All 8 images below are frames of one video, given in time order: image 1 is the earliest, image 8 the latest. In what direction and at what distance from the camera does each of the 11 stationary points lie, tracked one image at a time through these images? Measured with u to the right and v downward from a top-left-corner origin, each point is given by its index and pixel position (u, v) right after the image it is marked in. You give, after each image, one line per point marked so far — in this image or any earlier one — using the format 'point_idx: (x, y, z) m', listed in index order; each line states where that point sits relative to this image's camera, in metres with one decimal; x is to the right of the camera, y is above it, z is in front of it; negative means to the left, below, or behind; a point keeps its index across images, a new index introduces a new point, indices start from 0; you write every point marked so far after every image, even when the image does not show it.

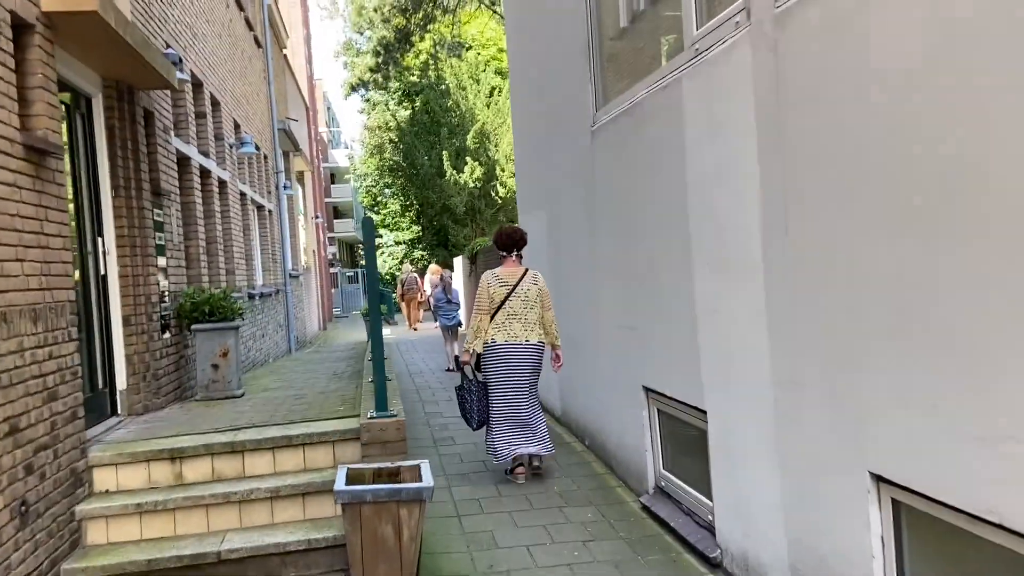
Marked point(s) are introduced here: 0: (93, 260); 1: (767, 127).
0: (-2.8, +0.2, +5.3) m
1: (+1.1, +0.7, +3.4) m
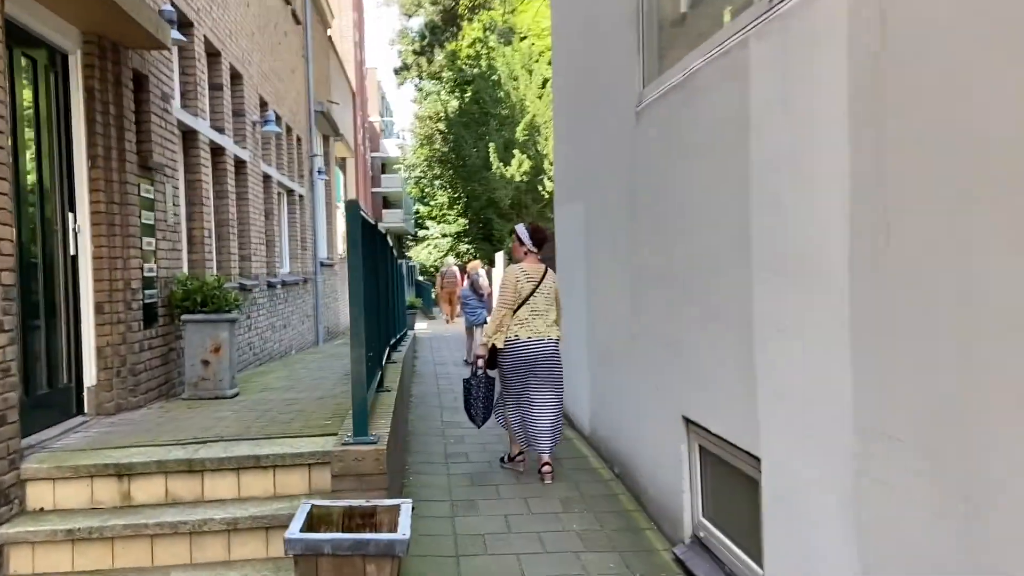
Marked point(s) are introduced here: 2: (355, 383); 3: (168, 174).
0: (-2.7, +0.3, +4.7) m
1: (+1.1, +0.6, +2.5) m
2: (-0.7, -0.4, +3.5) m
3: (-2.6, +0.9, +6.0) m
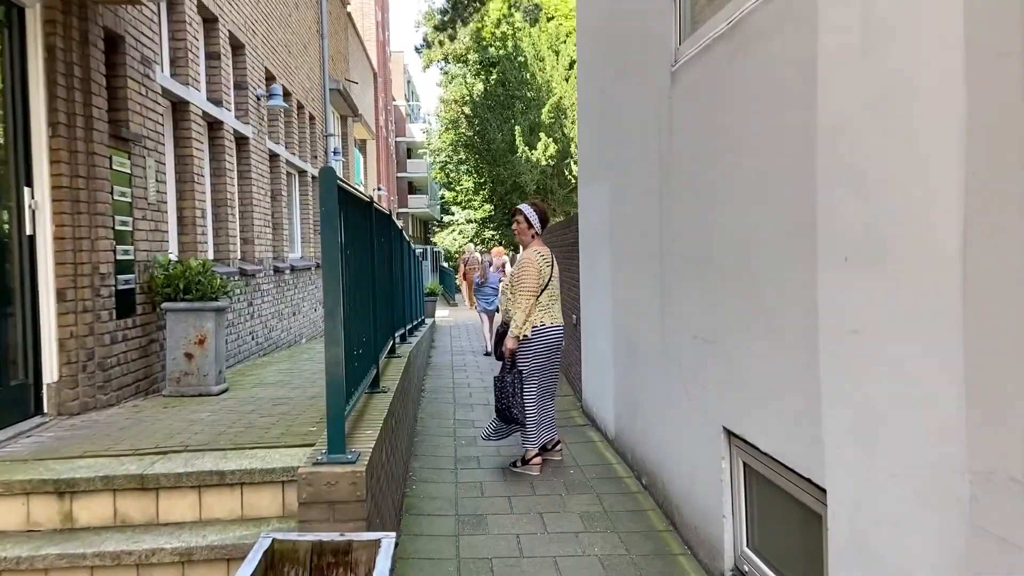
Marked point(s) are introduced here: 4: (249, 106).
0: (-2.6, +0.4, +4.2) m
1: (+1.1, +0.6, +1.9) m
2: (-0.7, -0.4, +2.9) m
3: (-2.5, +1.0, +5.4) m
4: (-2.7, +1.9, +8.3) m
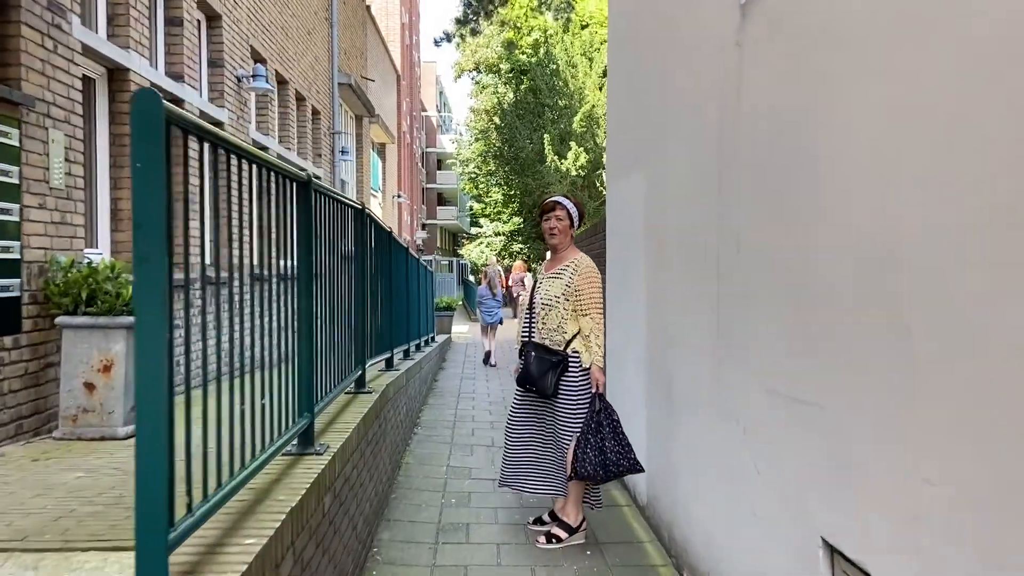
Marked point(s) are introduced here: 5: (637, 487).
0: (-2.6, +0.4, +3.0) m
1: (+1.0, +0.6, +0.5) m
2: (-0.7, -0.4, +1.7) m
3: (-2.4, +0.9, +4.2) m
4: (-2.6, +1.8, +7.1) m
5: (+0.7, -1.2, +4.7) m
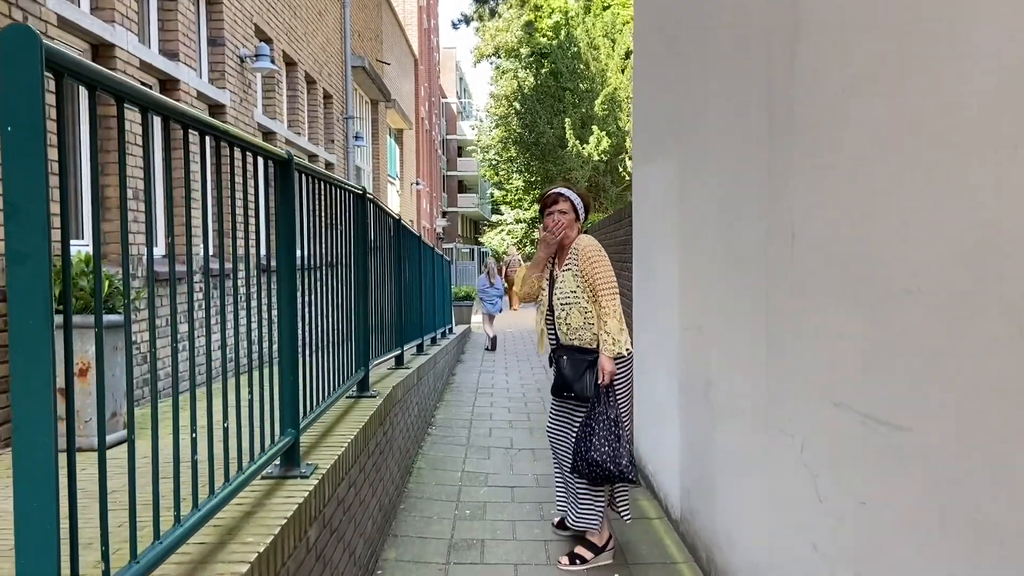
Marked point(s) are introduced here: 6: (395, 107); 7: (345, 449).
0: (-2.6, +0.4, +2.6) m
1: (+1.0, +0.6, +0.1) m
2: (-0.7, -0.4, +1.3) m
3: (-2.3, +0.9, +3.9) m
4: (-2.4, +1.9, +6.7) m
5: (+0.8, -1.1, +4.3) m
6: (-2.4, +3.7, +16.4) m
7: (-0.6, -0.6, +3.0) m
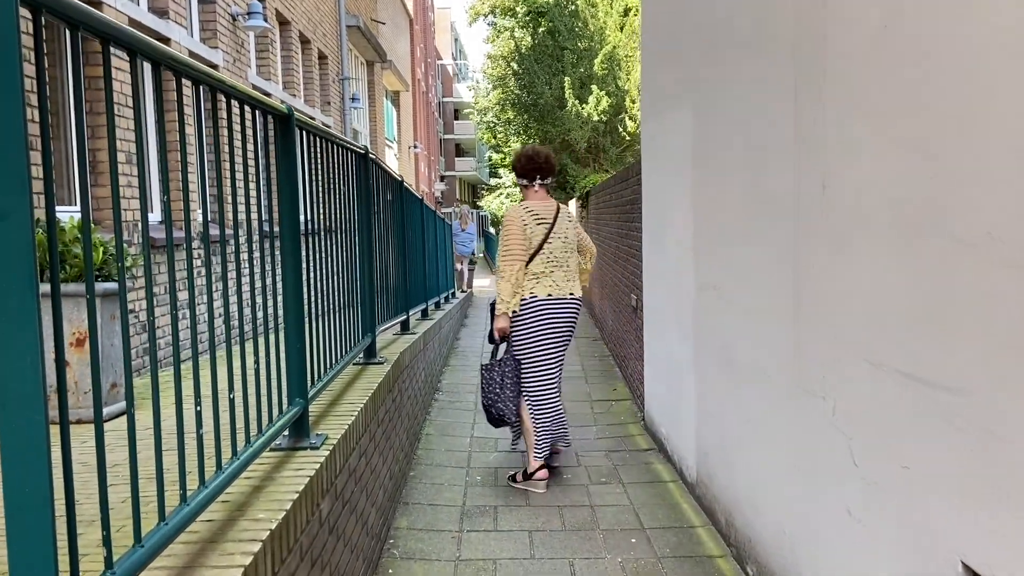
0: (-2.5, +0.4, +2.5) m
1: (+1.0, +0.6, -0.1) m
2: (-0.7, -0.4, +1.1) m
3: (-2.3, +1.1, +3.7) m
4: (-2.4, +2.1, +6.5) m
5: (+0.9, -0.9, +4.2) m
6: (-2.4, +4.4, +16.1) m
7: (-0.6, -0.5, +2.9) m
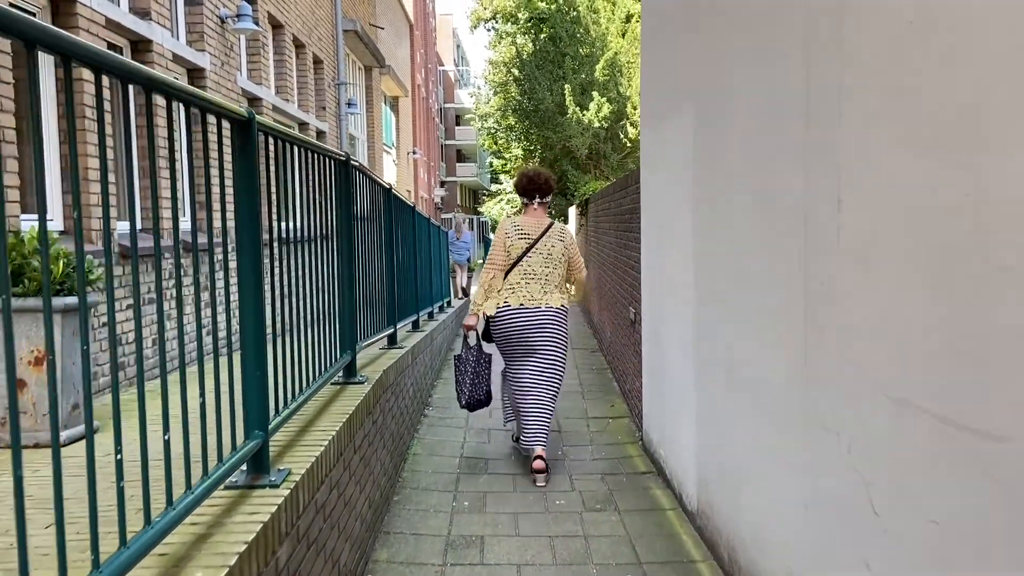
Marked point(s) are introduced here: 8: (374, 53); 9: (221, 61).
0: (-2.6, +0.4, +2.2) m
1: (+1.0, +0.5, -0.3) m
2: (-0.7, -0.4, +0.9) m
3: (-2.3, +1.0, +3.5) m
4: (-2.4, +2.1, +6.3) m
5: (+0.9, -1.0, +4.0) m
6: (-2.4, +4.3, +15.9) m
7: (-0.6, -0.5, +2.7) m
8: (-2.4, +4.0, +13.7) m
9: (-2.4, +1.9, +6.7) m
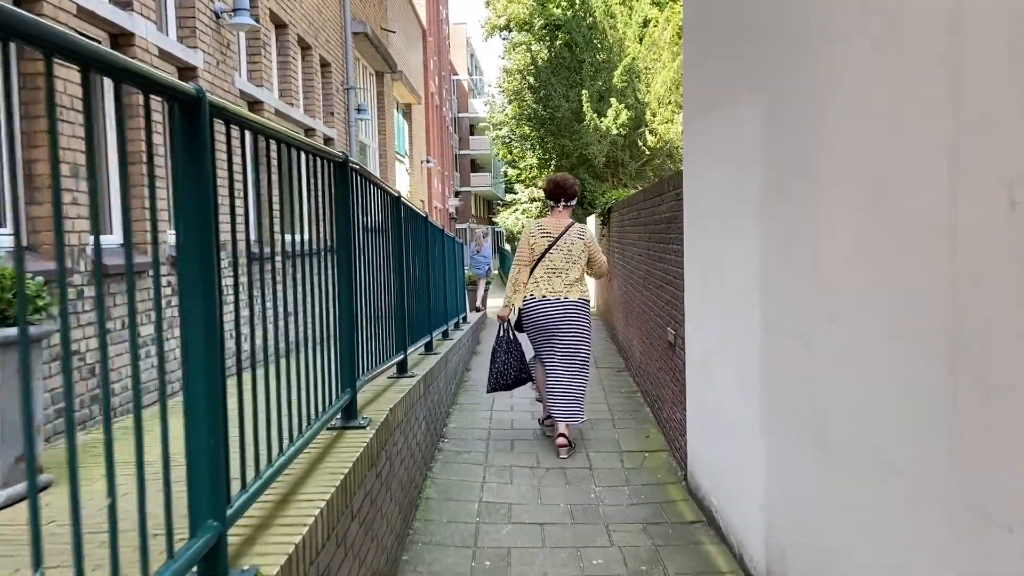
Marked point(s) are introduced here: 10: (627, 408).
0: (-2.5, +0.3, +1.7) m
1: (+1.0, +0.5, -0.9) m
2: (-0.7, -0.5, +0.3) m
3: (-2.2, +0.9, +2.9) m
4: (-2.3, +1.9, +5.8) m
5: (+1.0, -1.1, +3.4) m
6: (-2.1, +4.0, +15.4) m
7: (-0.5, -0.6, +2.1) m
8: (-2.1, +3.8, +13.1) m
9: (-2.3, +1.8, +6.2) m
10: (+0.9, -1.0, +6.4) m
